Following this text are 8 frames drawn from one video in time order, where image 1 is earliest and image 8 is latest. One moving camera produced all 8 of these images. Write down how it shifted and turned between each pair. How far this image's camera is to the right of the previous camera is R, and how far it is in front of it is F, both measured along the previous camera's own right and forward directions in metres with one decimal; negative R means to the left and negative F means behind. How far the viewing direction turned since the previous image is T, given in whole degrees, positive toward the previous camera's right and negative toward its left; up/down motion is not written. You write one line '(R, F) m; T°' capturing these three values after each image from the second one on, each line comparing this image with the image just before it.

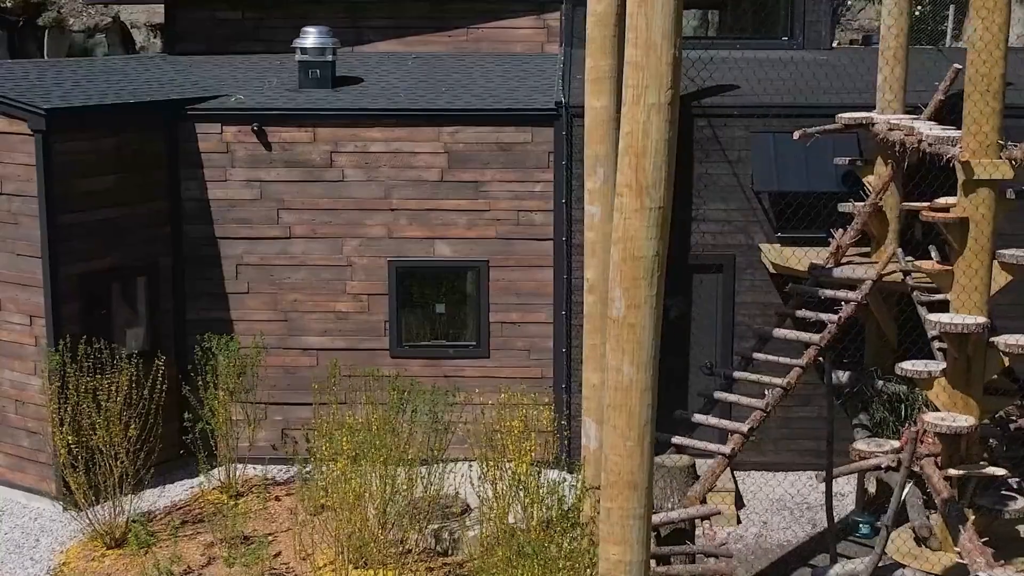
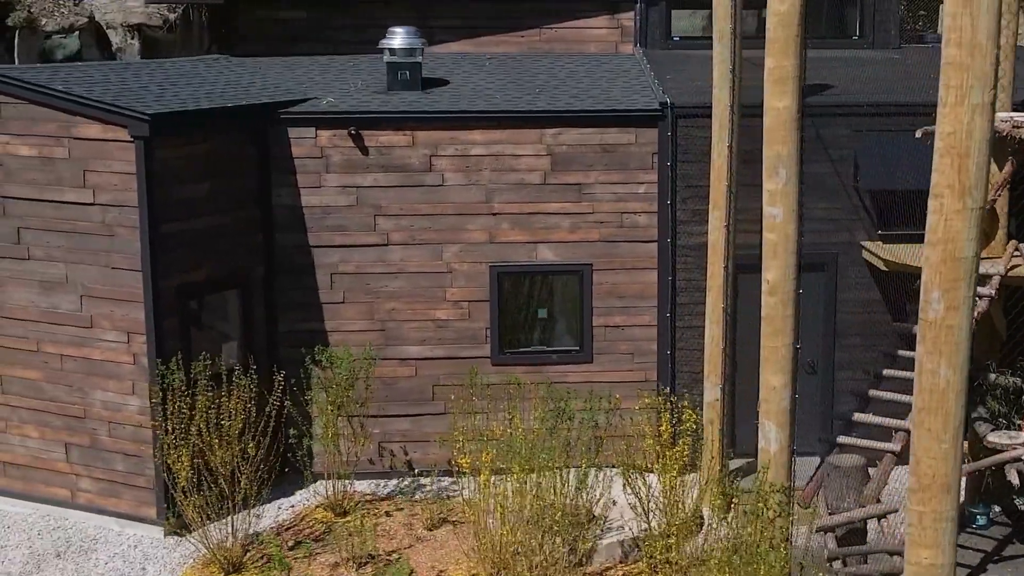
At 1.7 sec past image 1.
(-1.7, +0.2) m; +6°
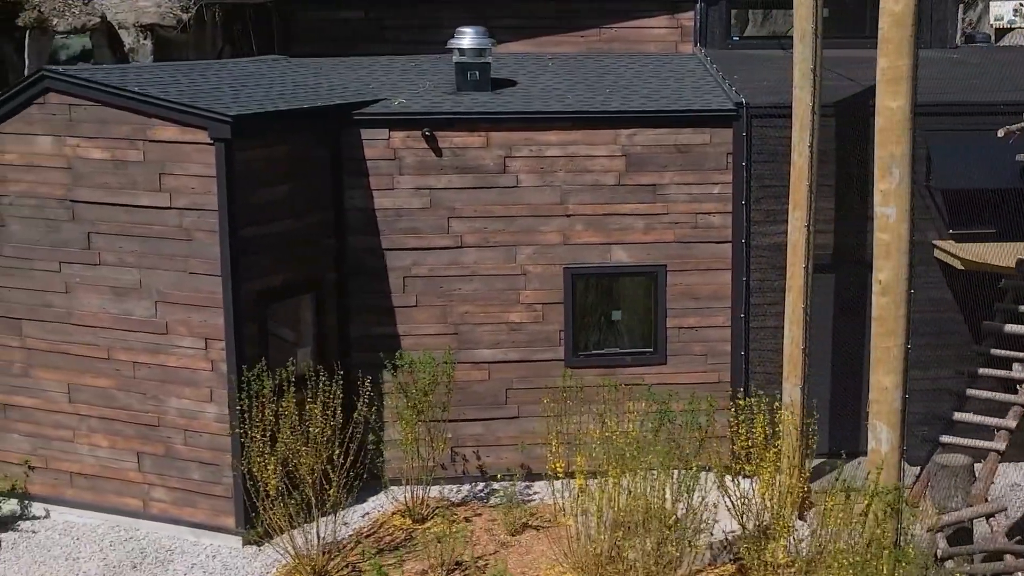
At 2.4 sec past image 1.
(-0.8, +0.1) m; +2°
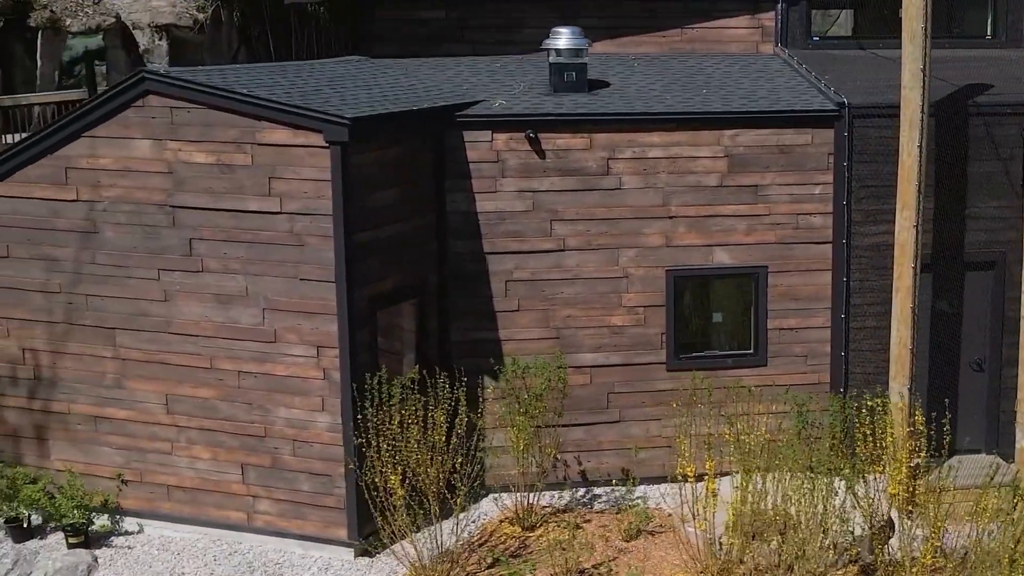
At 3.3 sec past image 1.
(-1.2, +0.1) m; +3°
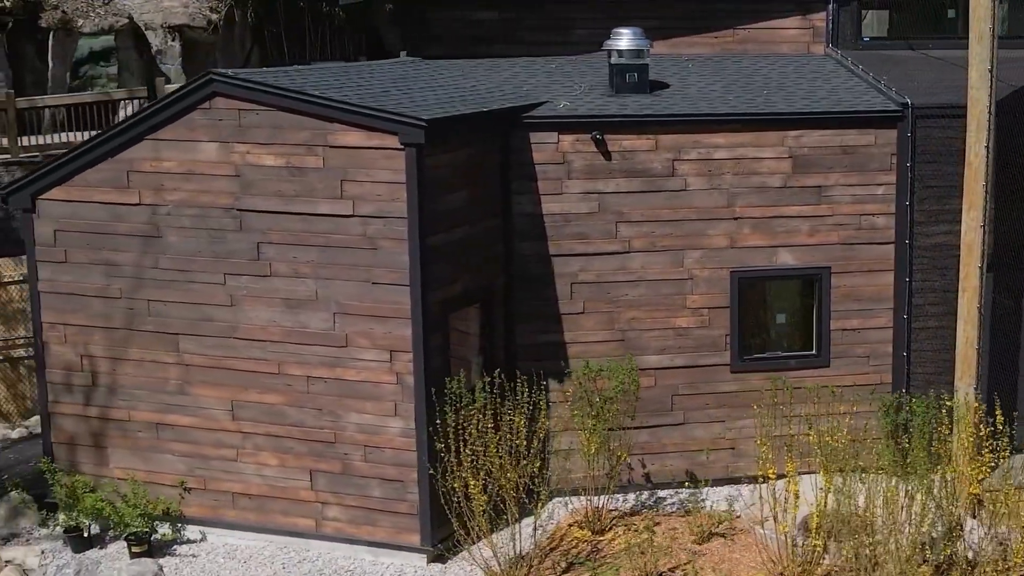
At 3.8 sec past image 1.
(-0.7, +0.1) m; +2°
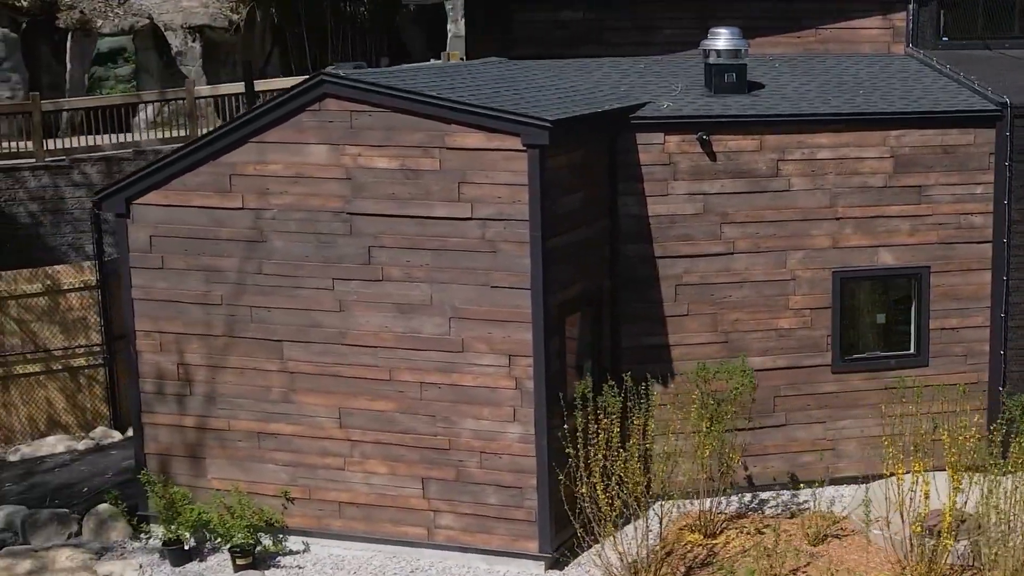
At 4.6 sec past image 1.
(-1.1, +0.1) m; +2°
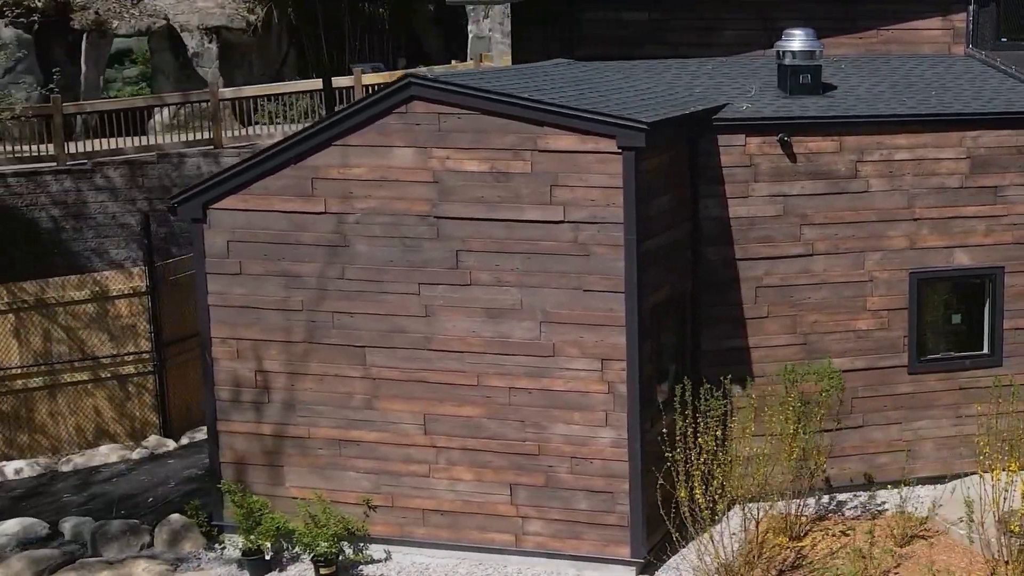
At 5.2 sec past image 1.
(-0.8, +0.1) m; +2°
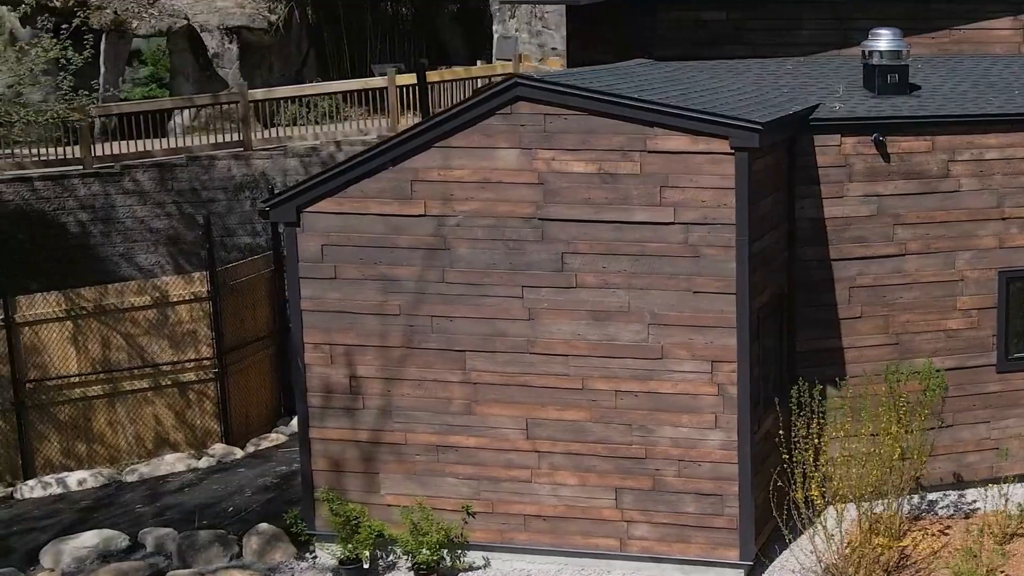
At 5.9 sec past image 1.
(-0.9, +0.1) m; +2°
